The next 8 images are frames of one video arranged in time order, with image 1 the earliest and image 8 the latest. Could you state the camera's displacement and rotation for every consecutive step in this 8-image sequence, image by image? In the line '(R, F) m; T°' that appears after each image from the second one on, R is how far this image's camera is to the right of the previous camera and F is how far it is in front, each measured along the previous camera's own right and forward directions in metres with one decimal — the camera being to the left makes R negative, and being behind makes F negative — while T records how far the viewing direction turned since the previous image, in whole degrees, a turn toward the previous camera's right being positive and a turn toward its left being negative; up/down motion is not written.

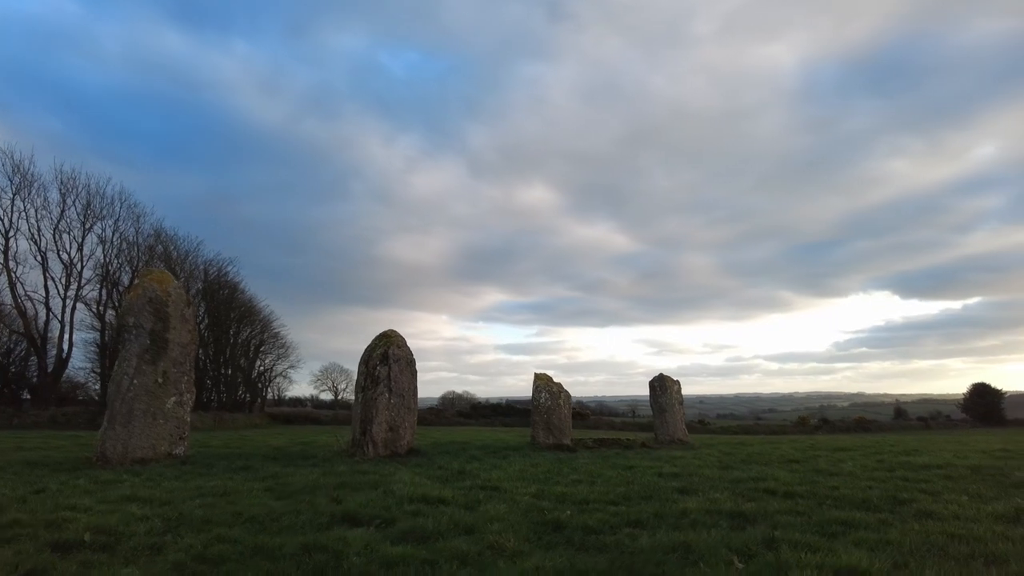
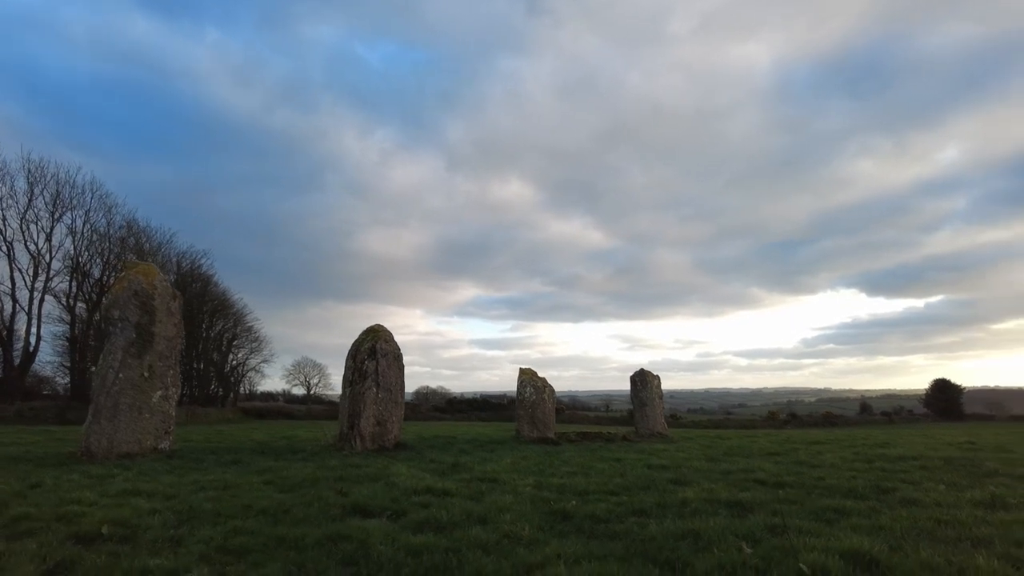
(-0.4, -0.2) m; +2°
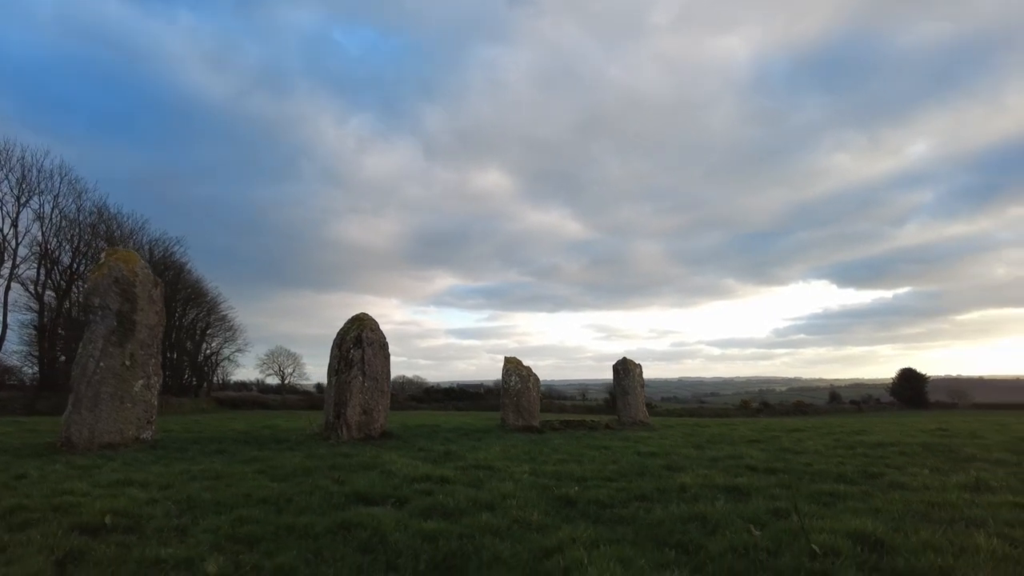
(-0.3, 0.0) m; +2°
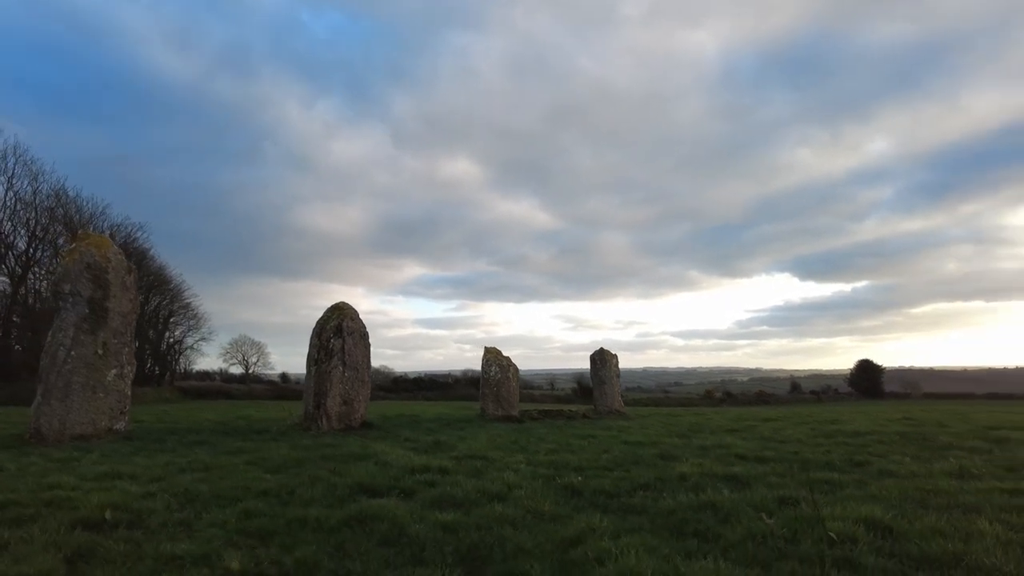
(-0.4, 0.0) m; +3°
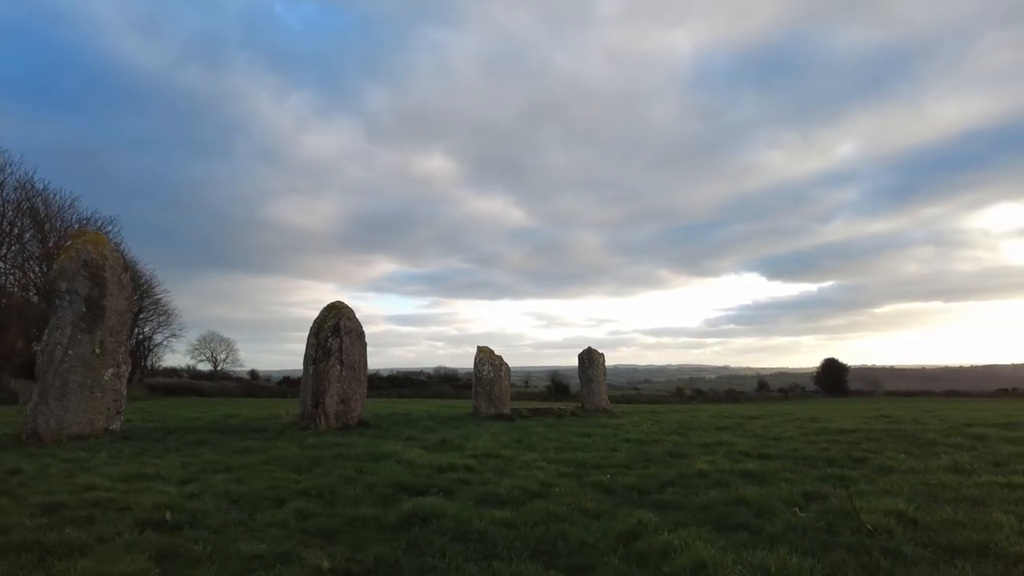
(-0.7, -0.2) m; +3°
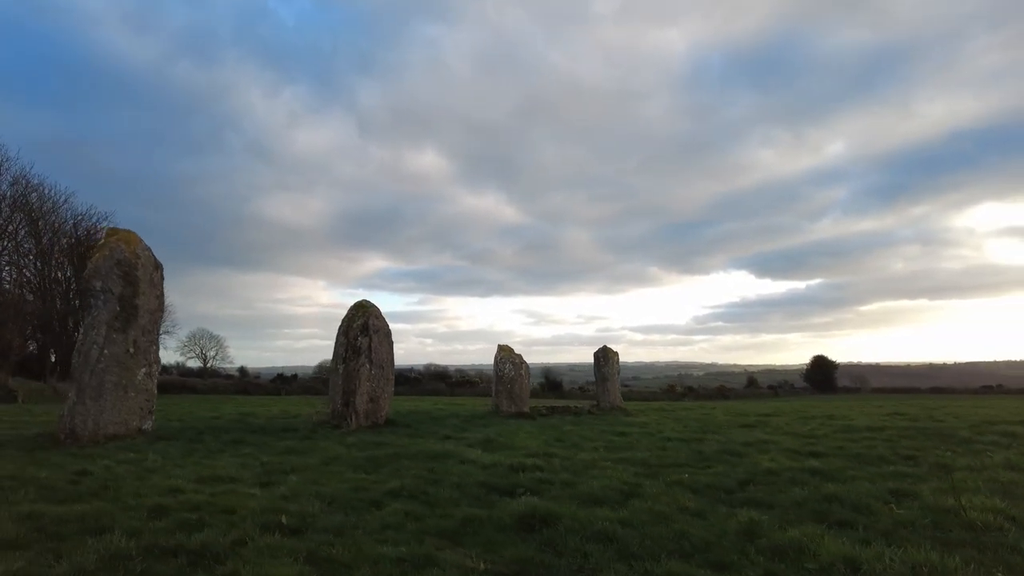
(-1.1, -0.1) m; +1°
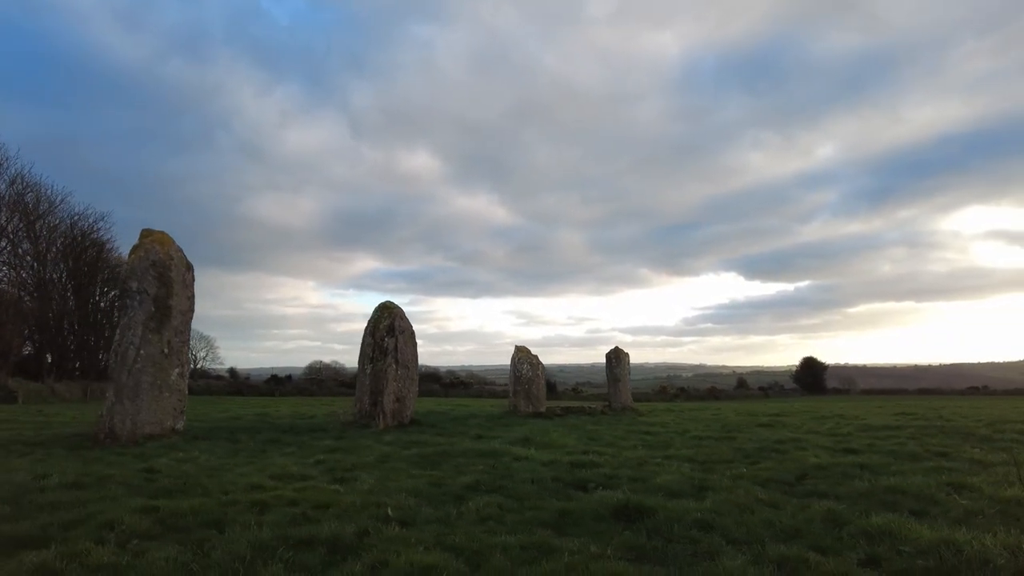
(-1.0, -0.3) m; +1°
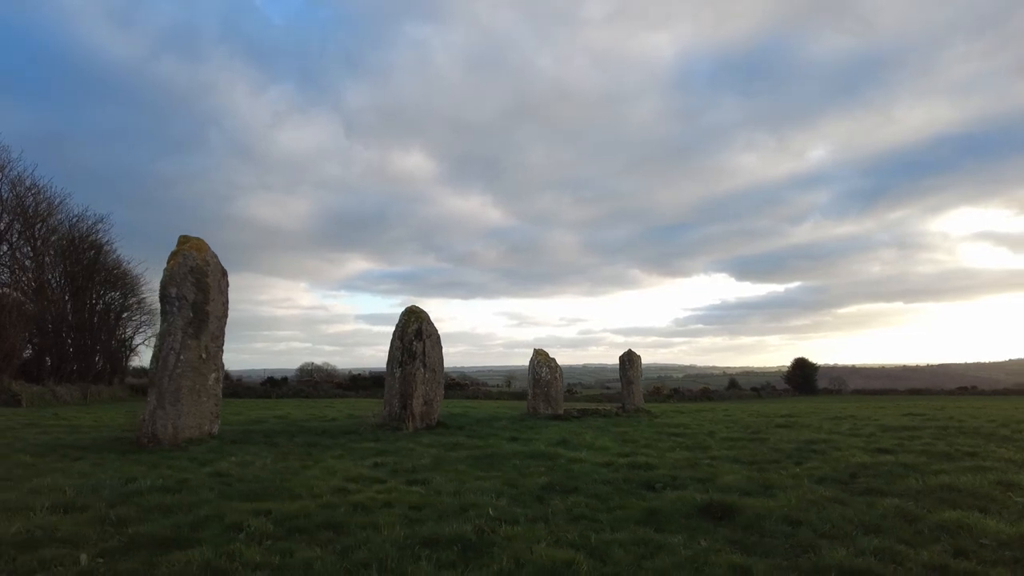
(-1.0, -0.3) m; +1°
